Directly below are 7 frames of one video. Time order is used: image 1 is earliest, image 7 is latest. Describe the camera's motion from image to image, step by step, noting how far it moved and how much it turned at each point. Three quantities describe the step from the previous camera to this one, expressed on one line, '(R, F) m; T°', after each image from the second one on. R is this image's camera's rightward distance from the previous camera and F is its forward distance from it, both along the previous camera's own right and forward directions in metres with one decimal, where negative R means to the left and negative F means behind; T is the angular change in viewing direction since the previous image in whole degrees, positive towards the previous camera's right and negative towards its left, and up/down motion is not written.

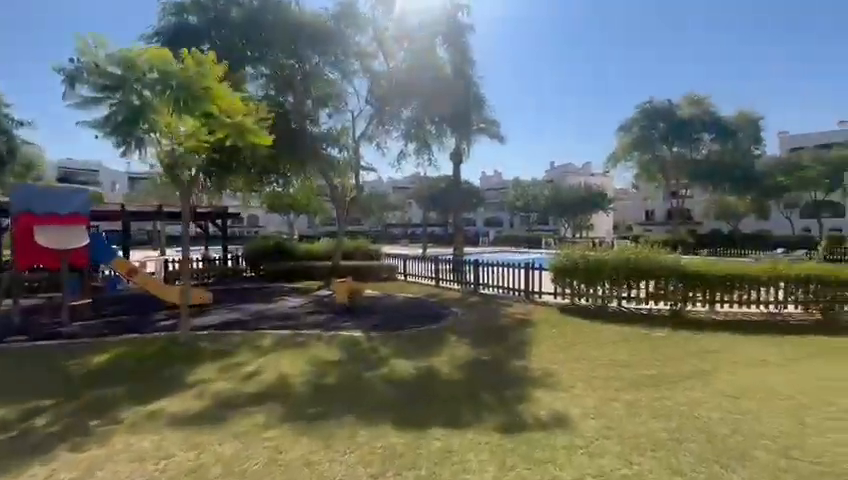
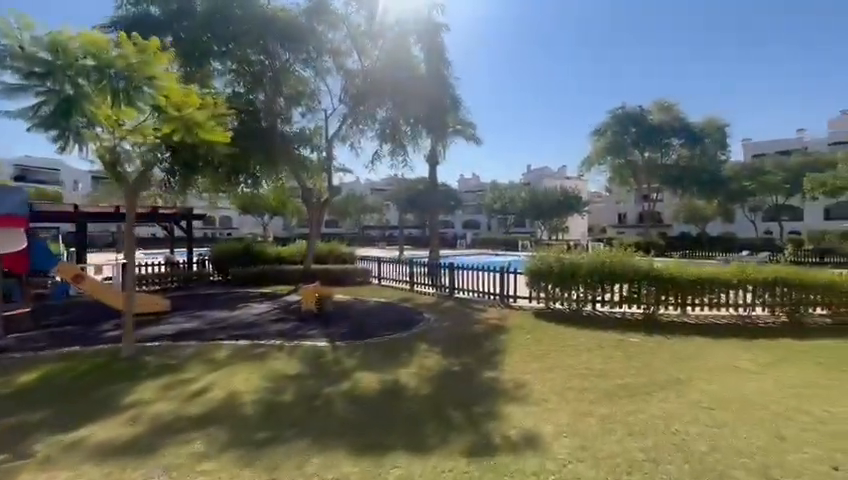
(+0.2, +0.4) m; +3°
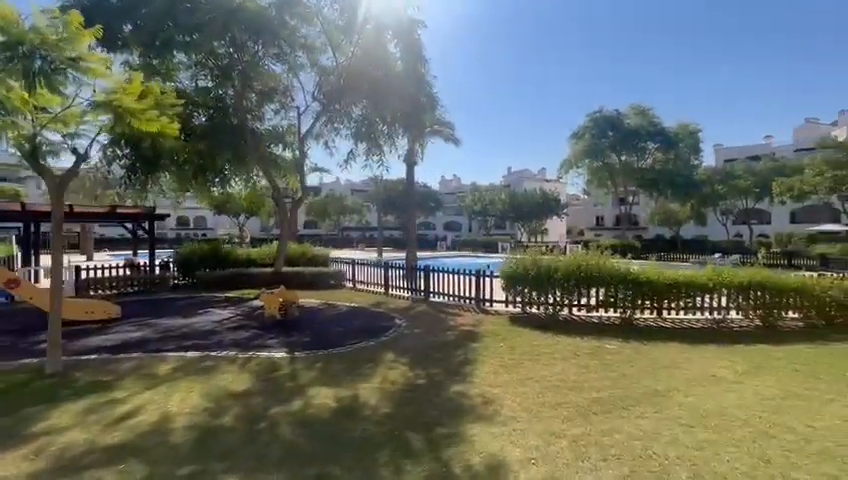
(+0.3, +0.5) m; +3°
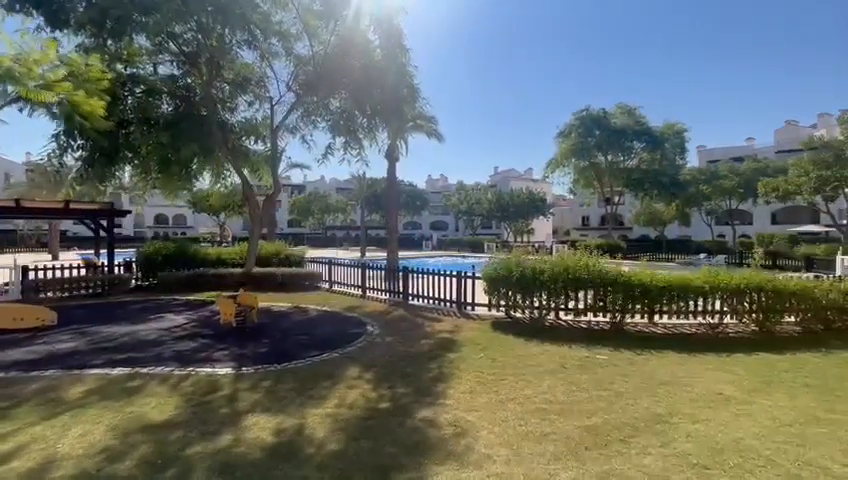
(+0.3, +0.9) m; +2°
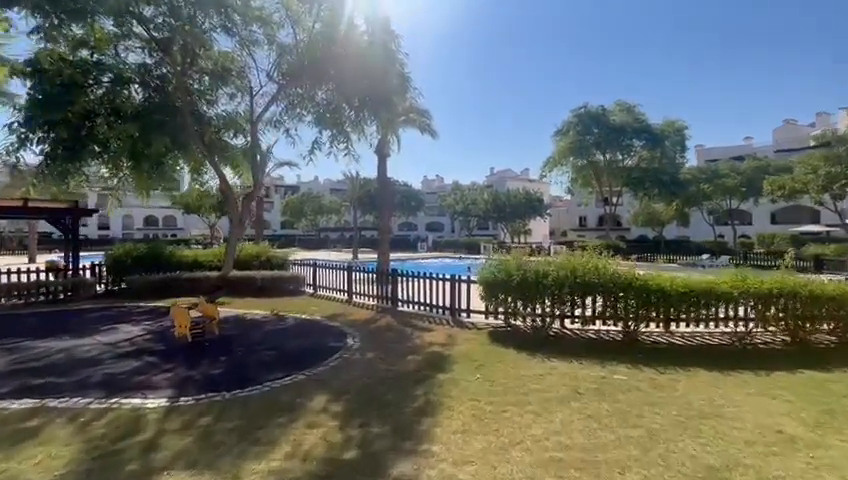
(+0.2, +1.3) m; +1°
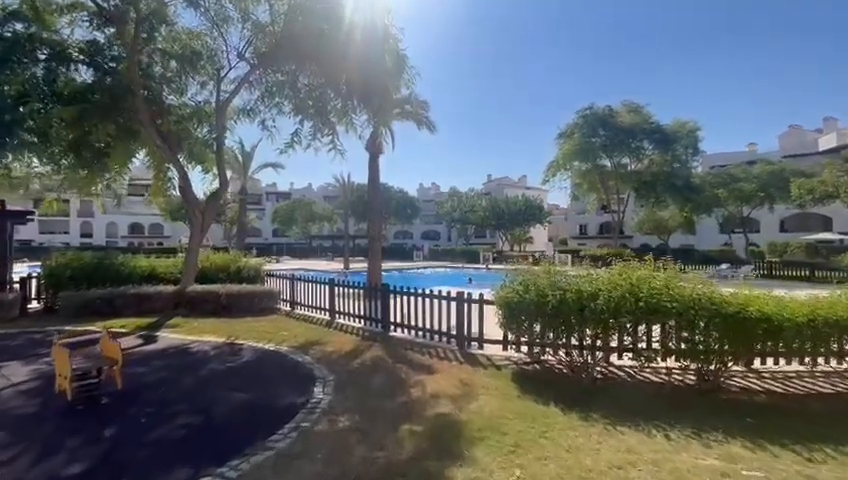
(-0.1, +2.6) m; +1°
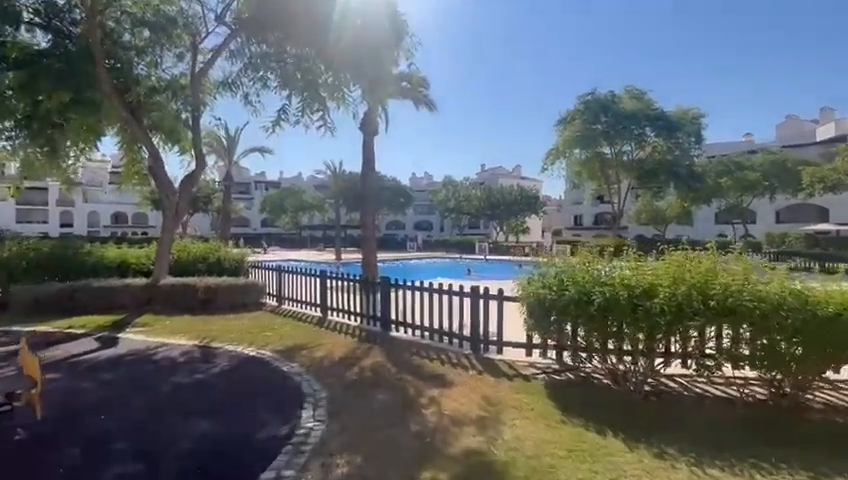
(-0.3, +1.4) m; +1°
